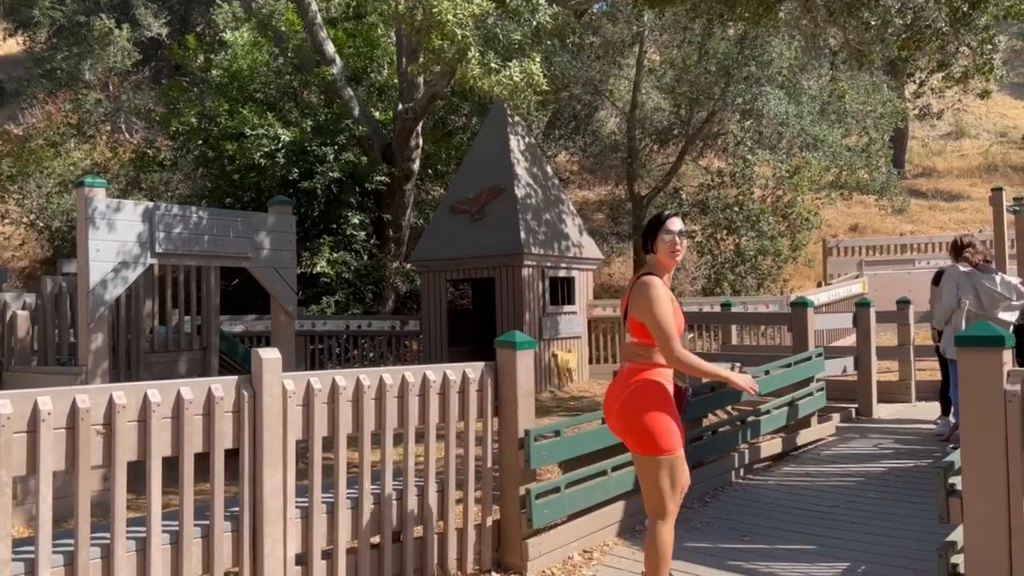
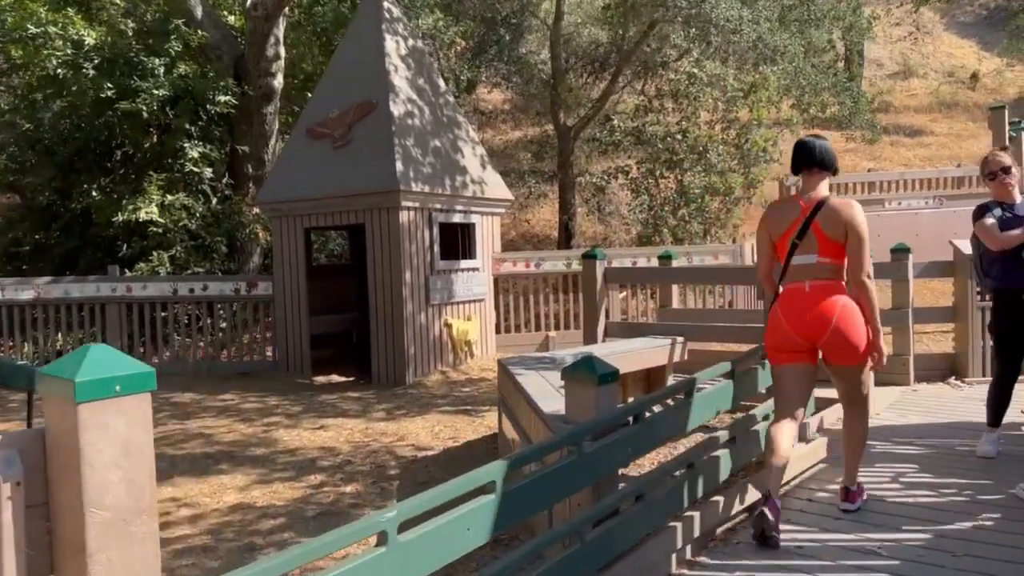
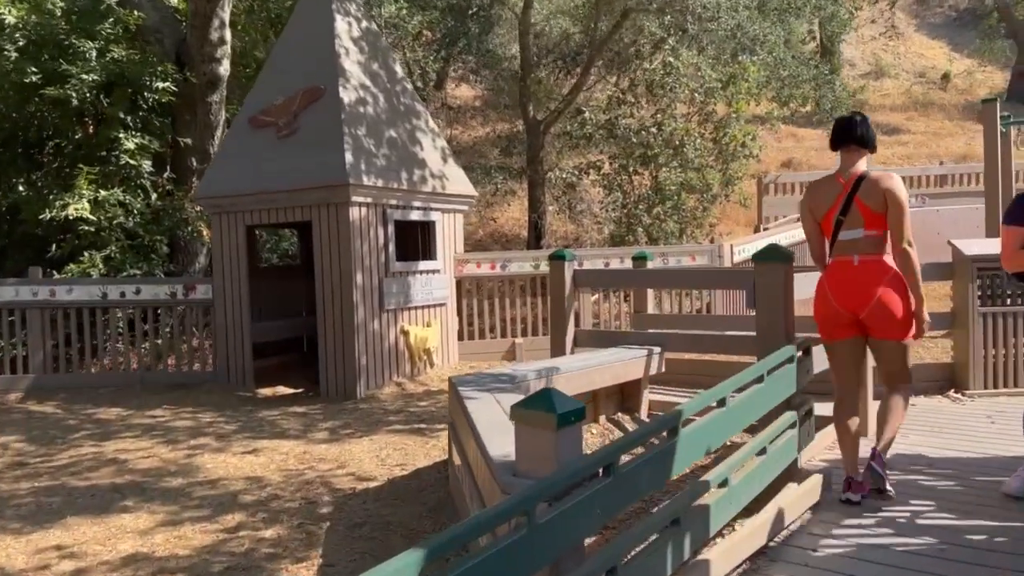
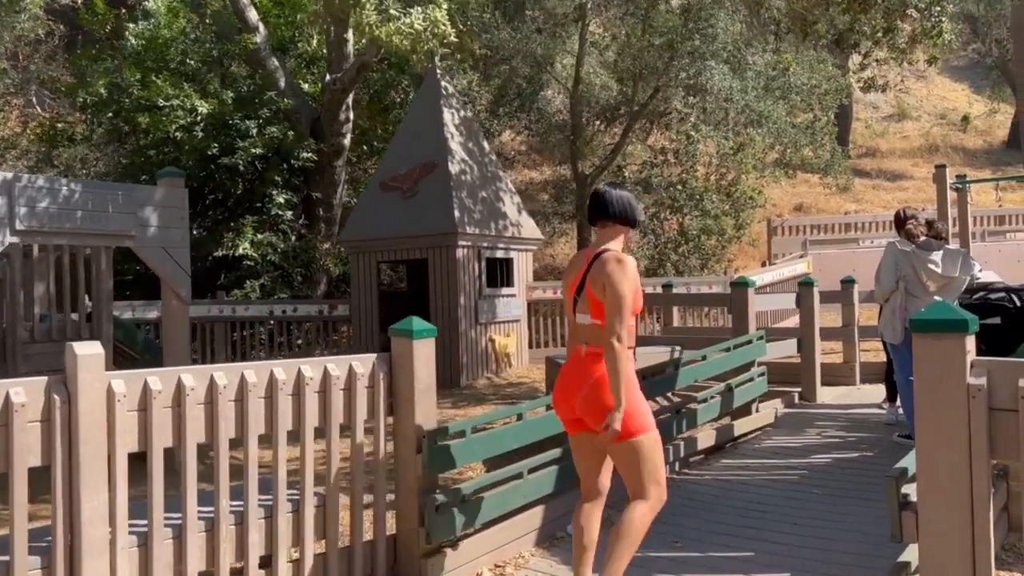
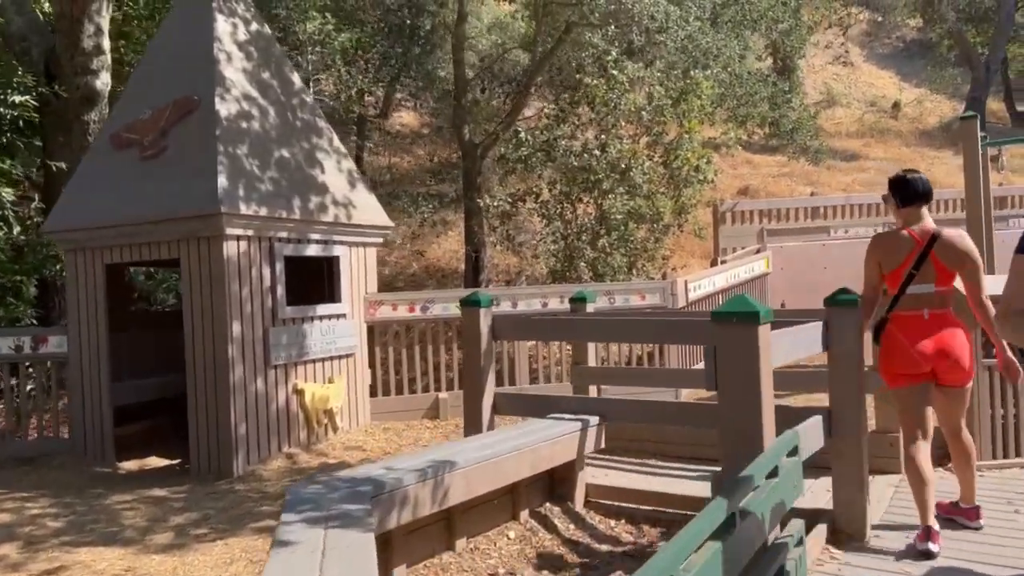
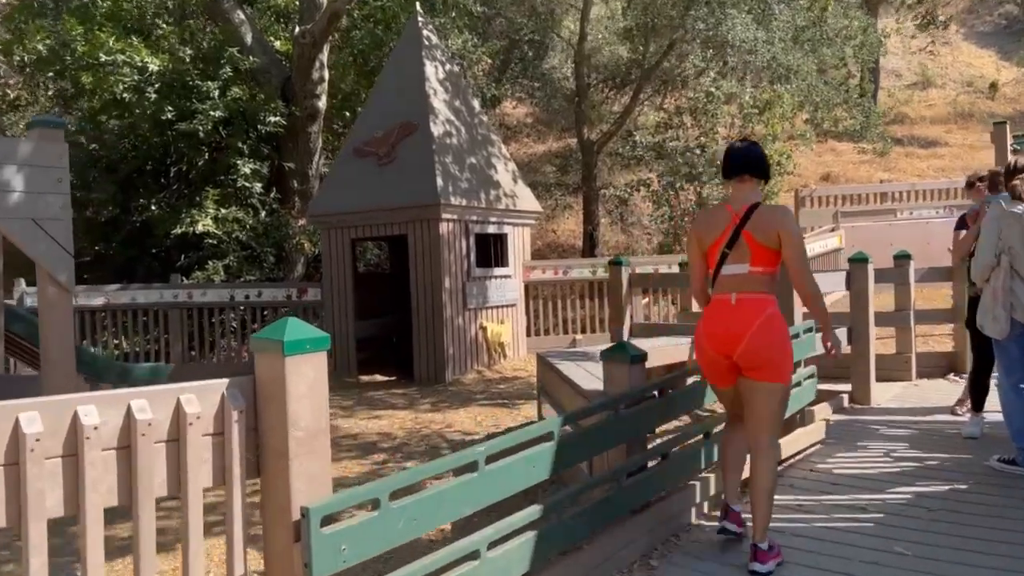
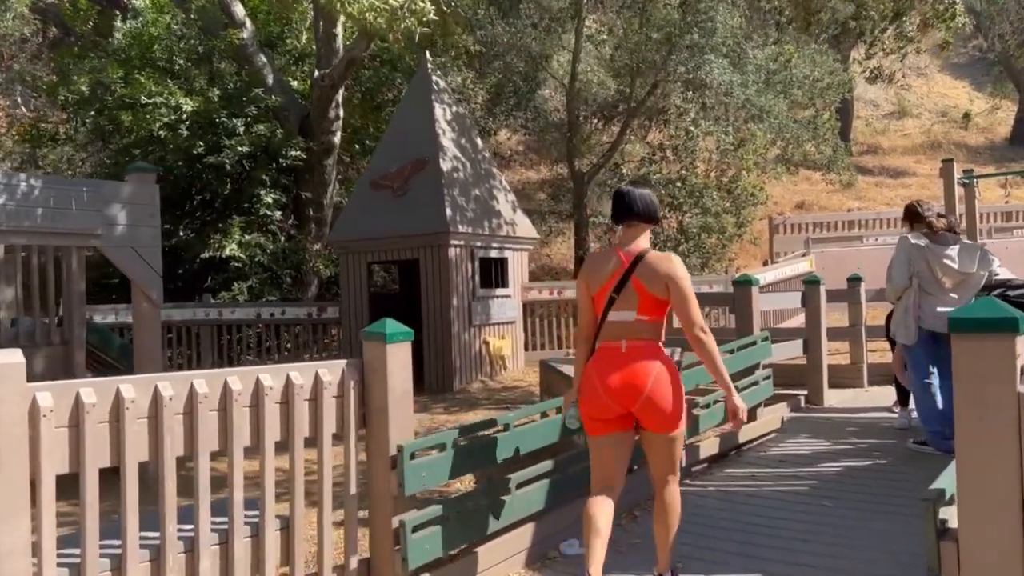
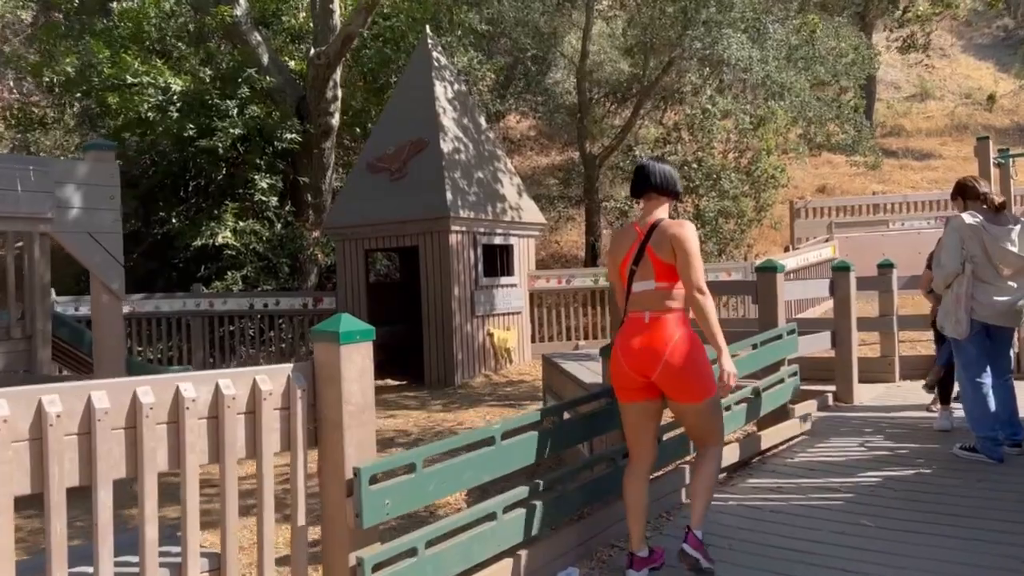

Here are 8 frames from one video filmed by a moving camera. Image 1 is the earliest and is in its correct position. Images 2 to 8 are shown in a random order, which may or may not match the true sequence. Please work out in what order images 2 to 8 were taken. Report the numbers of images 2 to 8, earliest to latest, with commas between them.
4, 7, 8, 6, 2, 3, 5
